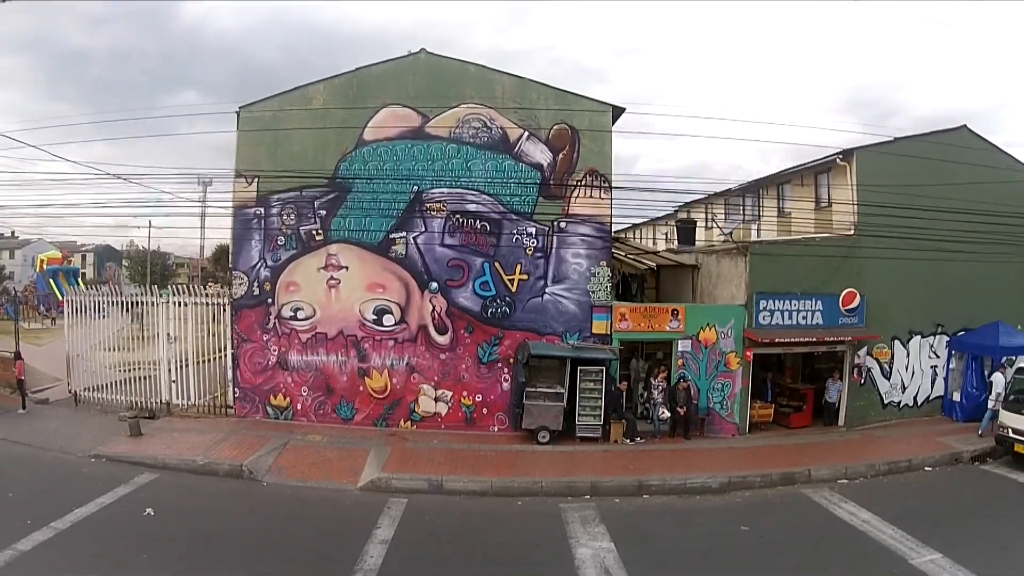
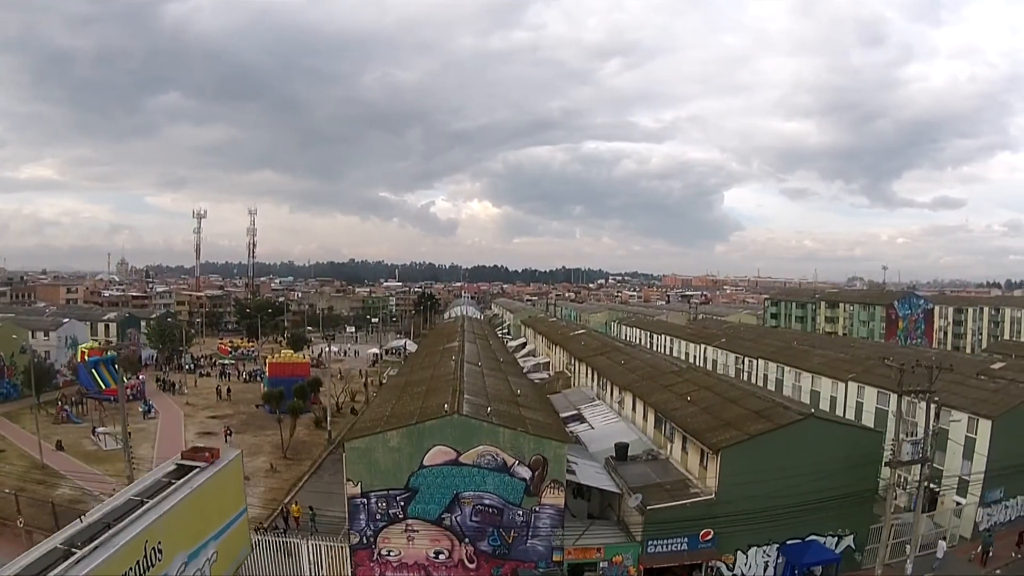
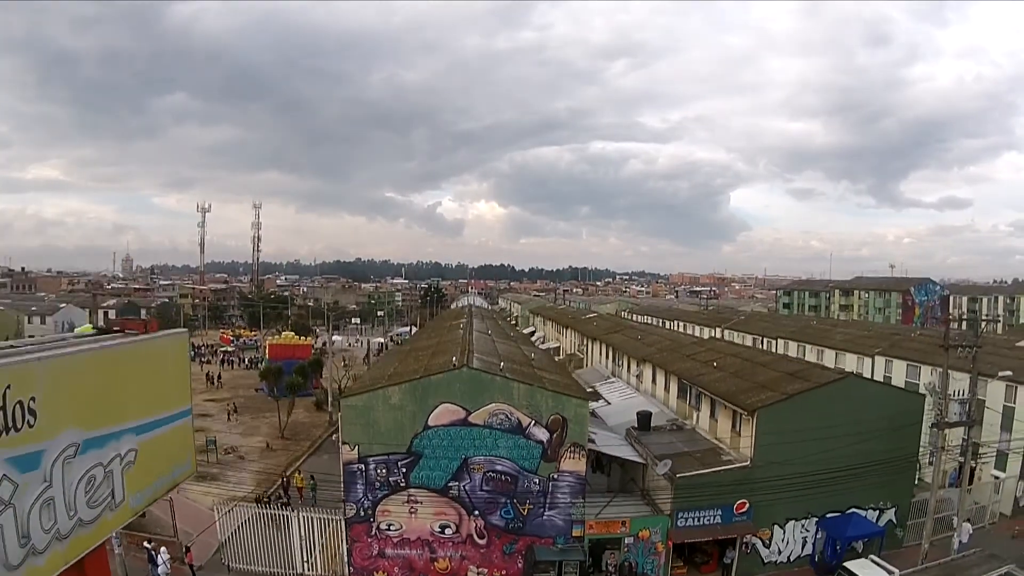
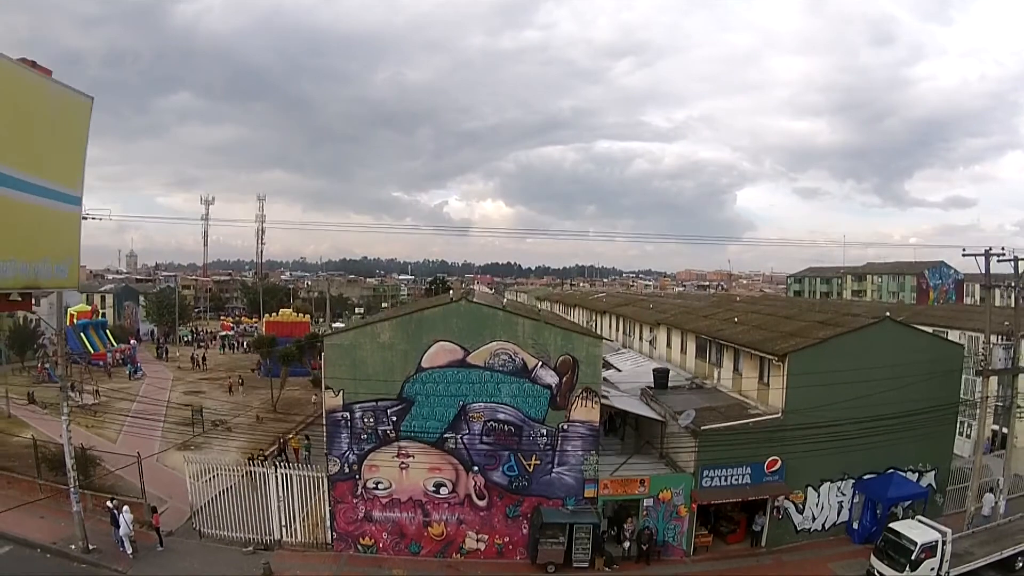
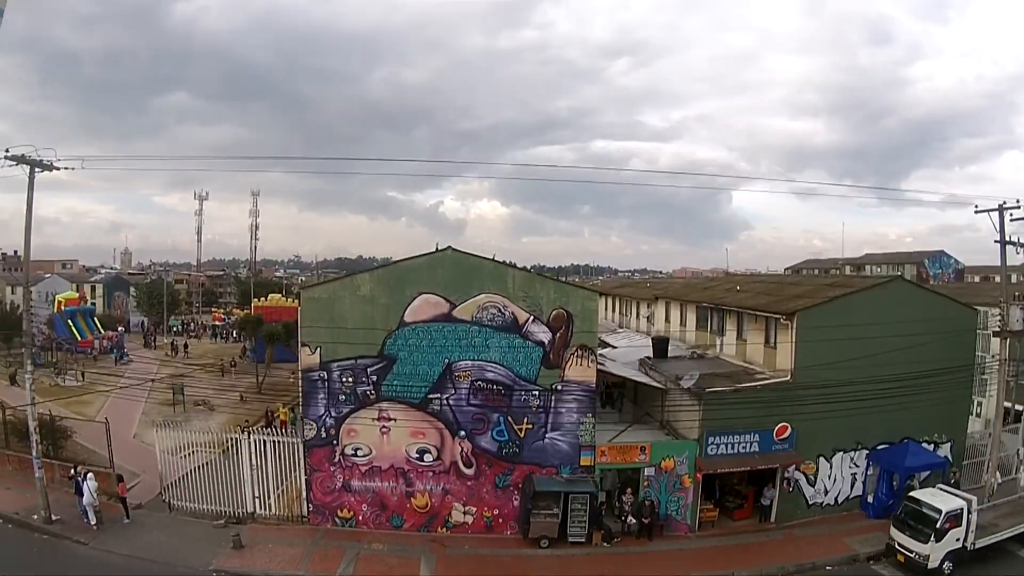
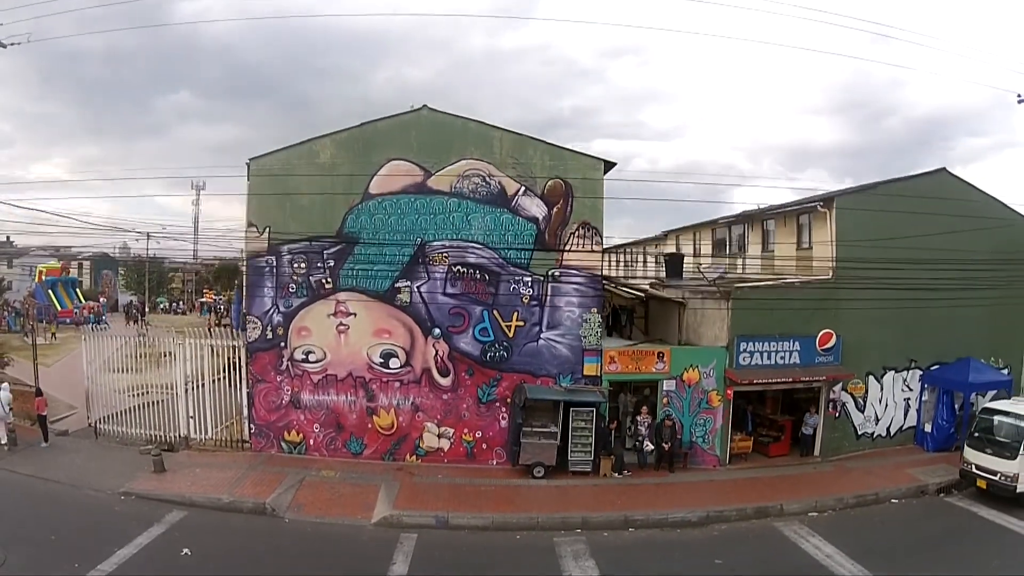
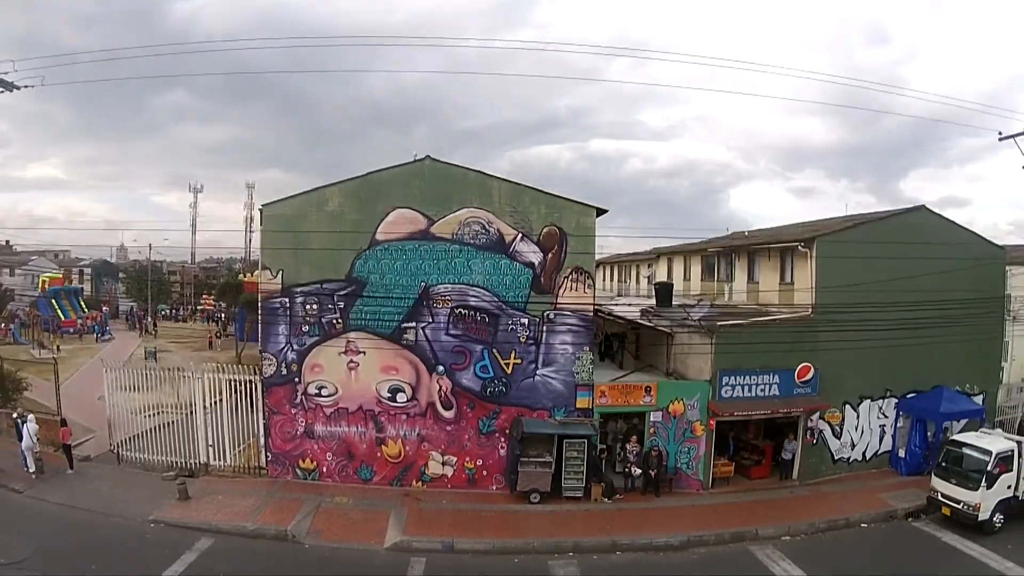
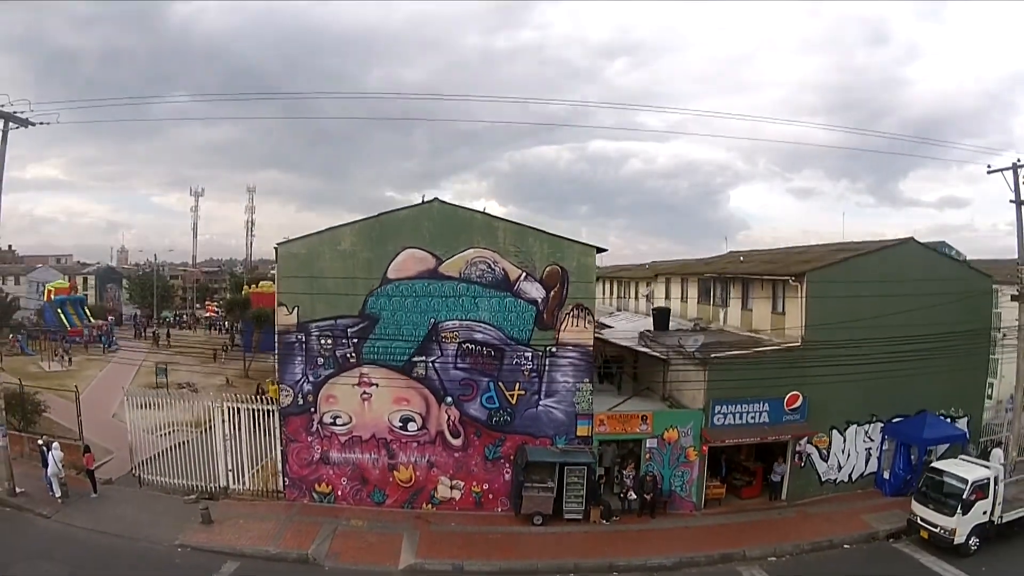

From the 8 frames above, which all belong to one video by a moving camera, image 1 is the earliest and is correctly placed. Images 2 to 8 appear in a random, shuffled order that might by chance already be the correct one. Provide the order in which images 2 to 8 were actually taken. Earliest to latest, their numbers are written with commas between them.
6, 7, 8, 5, 4, 3, 2
